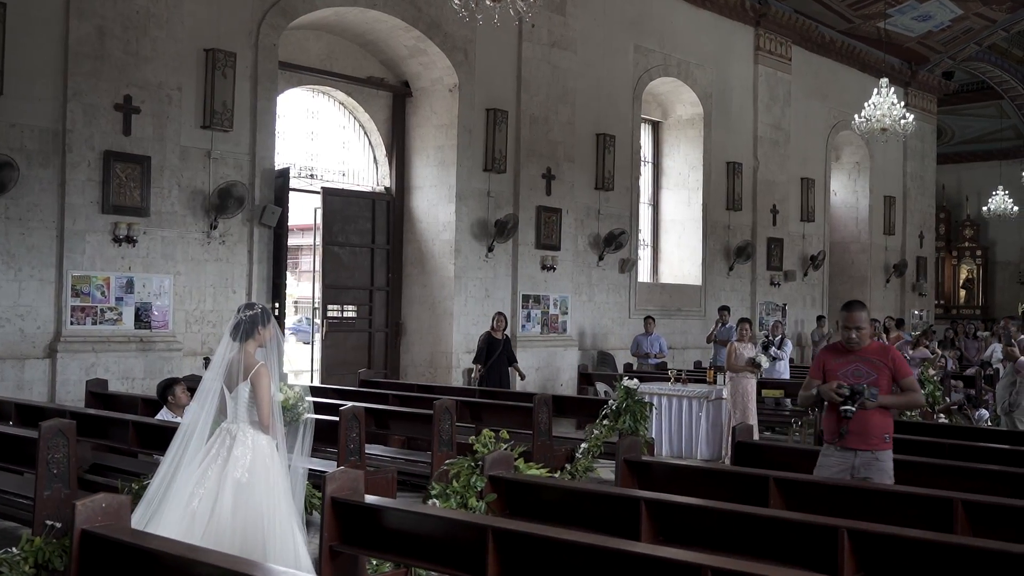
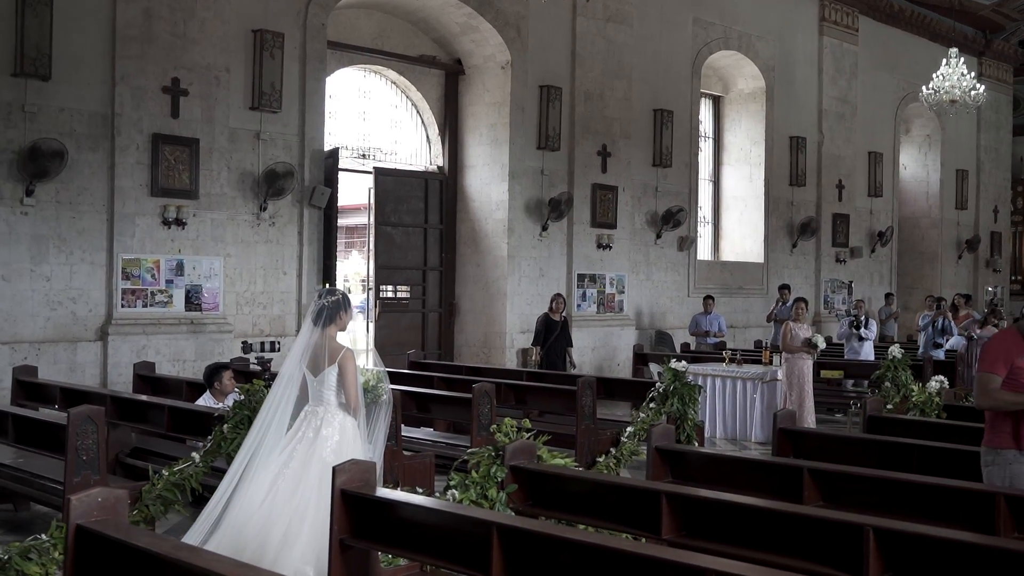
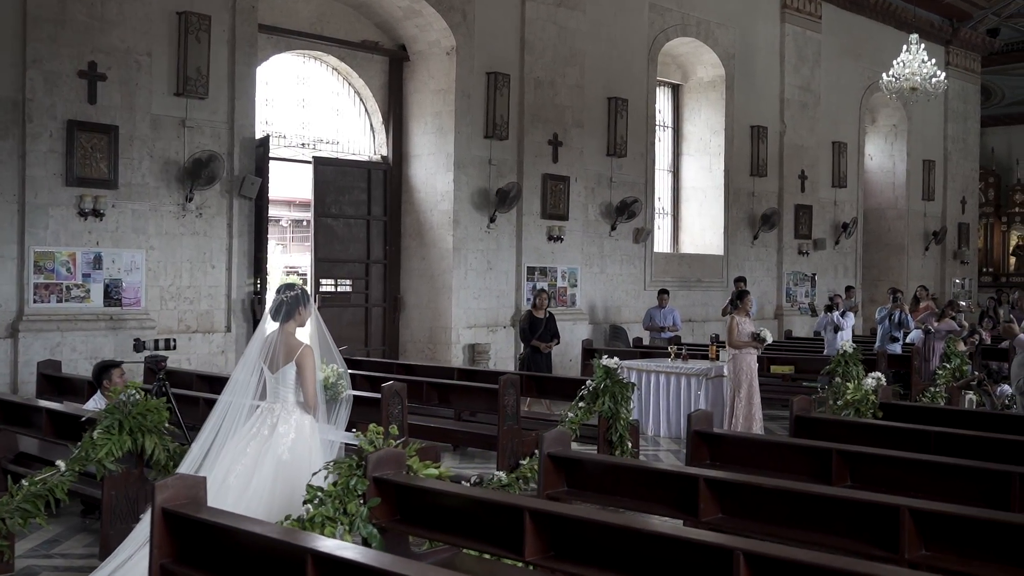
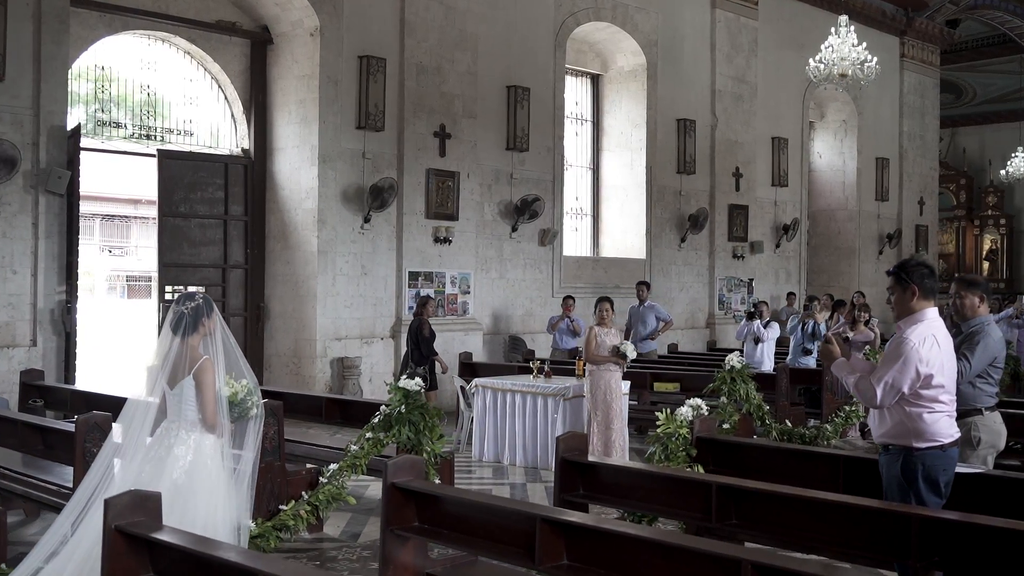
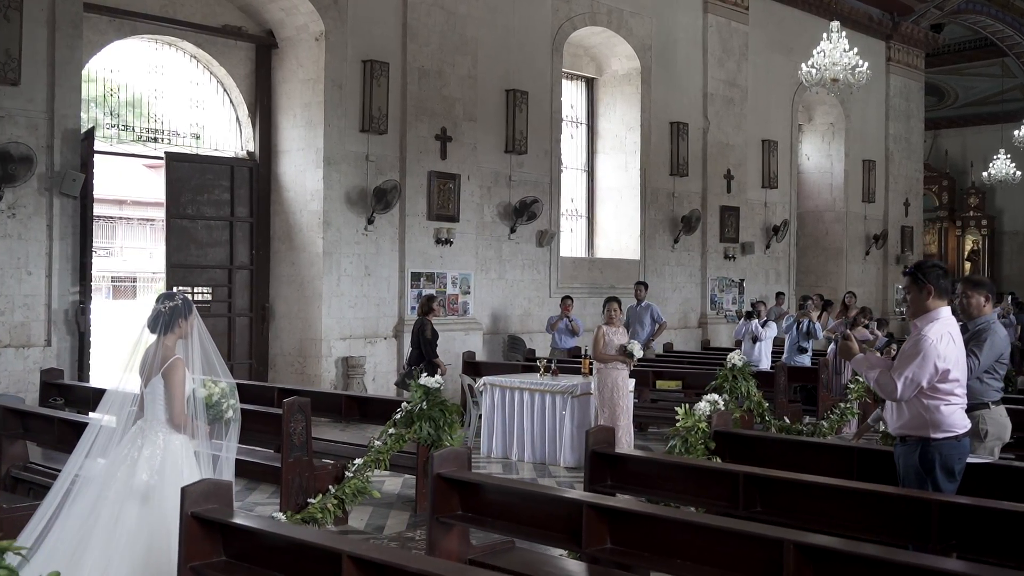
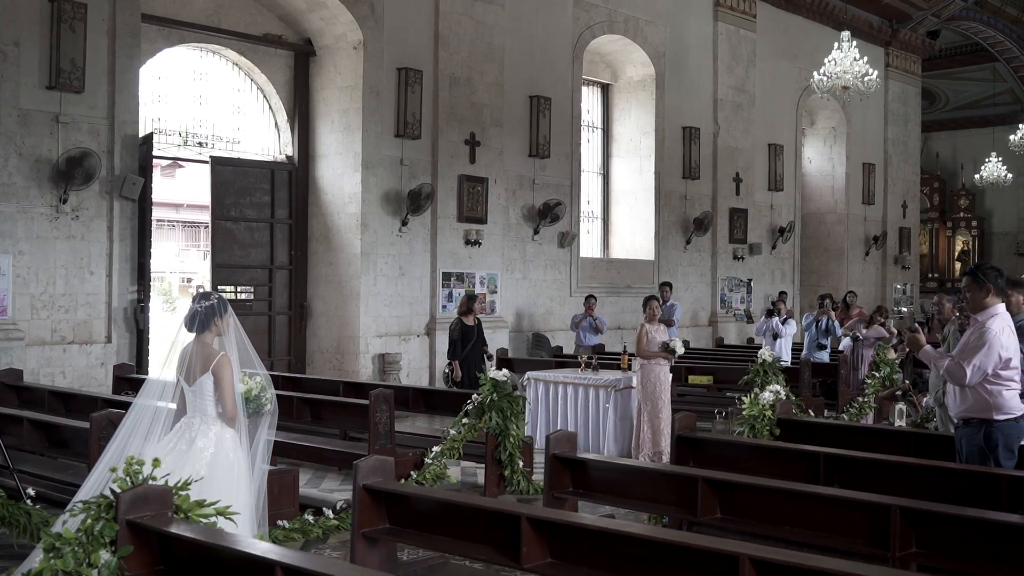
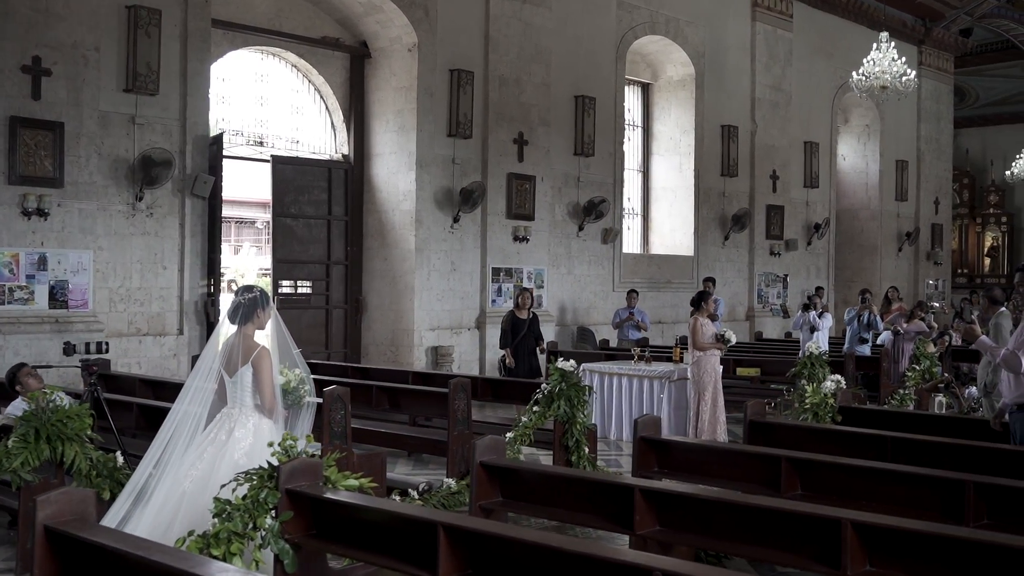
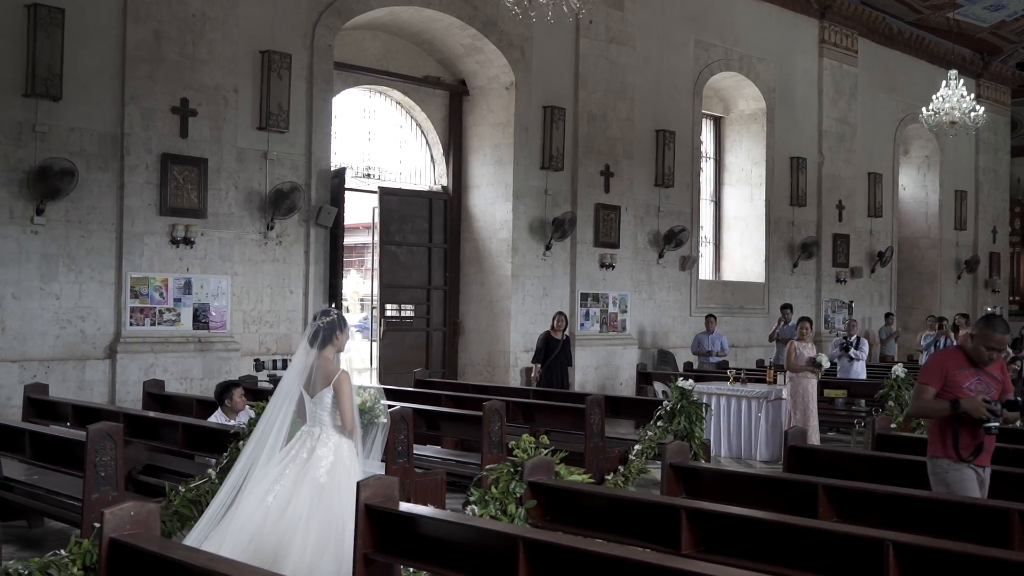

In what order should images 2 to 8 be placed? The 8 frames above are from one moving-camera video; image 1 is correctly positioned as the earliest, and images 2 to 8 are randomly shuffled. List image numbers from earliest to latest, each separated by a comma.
8, 2, 3, 7, 6, 5, 4
